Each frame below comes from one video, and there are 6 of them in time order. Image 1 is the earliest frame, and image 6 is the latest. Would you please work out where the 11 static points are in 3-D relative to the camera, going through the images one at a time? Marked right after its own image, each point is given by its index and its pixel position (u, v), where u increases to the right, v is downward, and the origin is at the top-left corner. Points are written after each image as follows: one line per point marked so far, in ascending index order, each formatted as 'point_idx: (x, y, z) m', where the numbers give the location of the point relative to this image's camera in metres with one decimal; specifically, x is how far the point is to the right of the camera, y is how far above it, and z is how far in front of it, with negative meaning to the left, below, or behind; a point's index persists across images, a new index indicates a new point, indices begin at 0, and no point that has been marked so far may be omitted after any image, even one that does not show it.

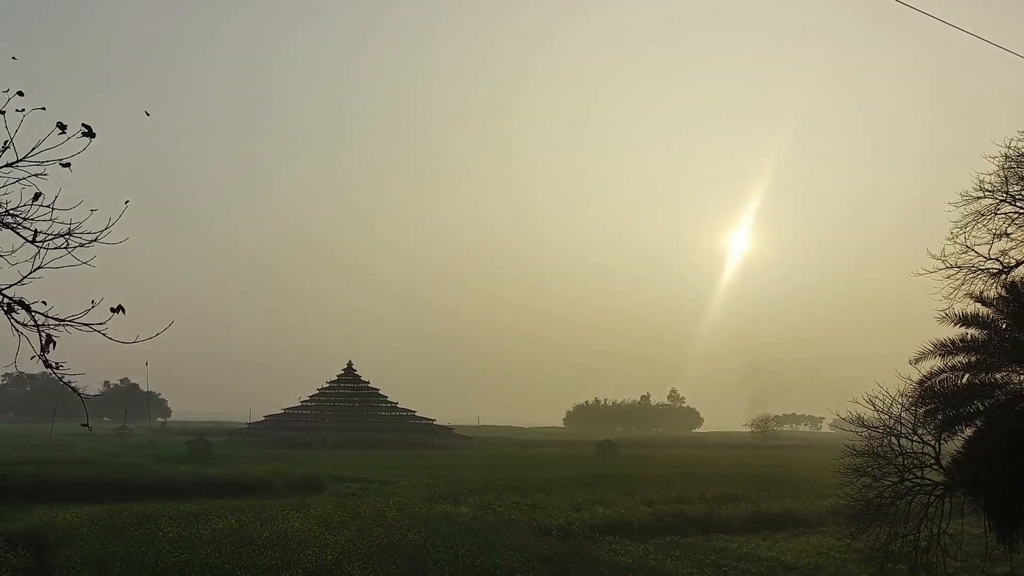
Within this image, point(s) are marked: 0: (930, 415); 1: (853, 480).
0: (+5.2, -1.6, +11.5) m
1: (+4.6, -2.6, +12.6) m
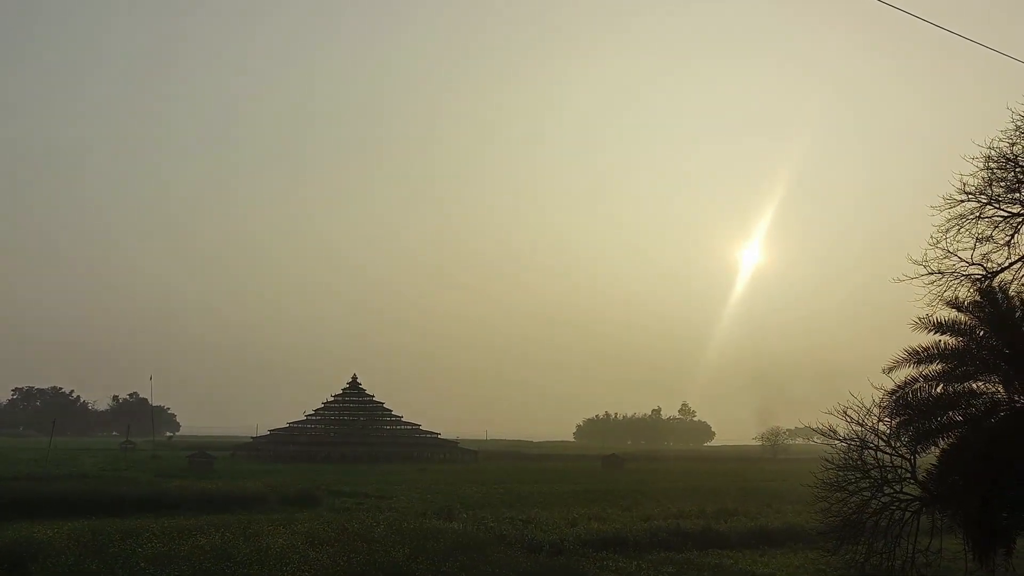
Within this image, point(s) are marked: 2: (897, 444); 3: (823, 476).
0: (+4.7, -1.7, +11.0) m
1: (+4.1, -2.7, +12.1) m
2: (+4.6, -1.9, +11.2) m
3: (+4.3, -2.6, +12.7) m
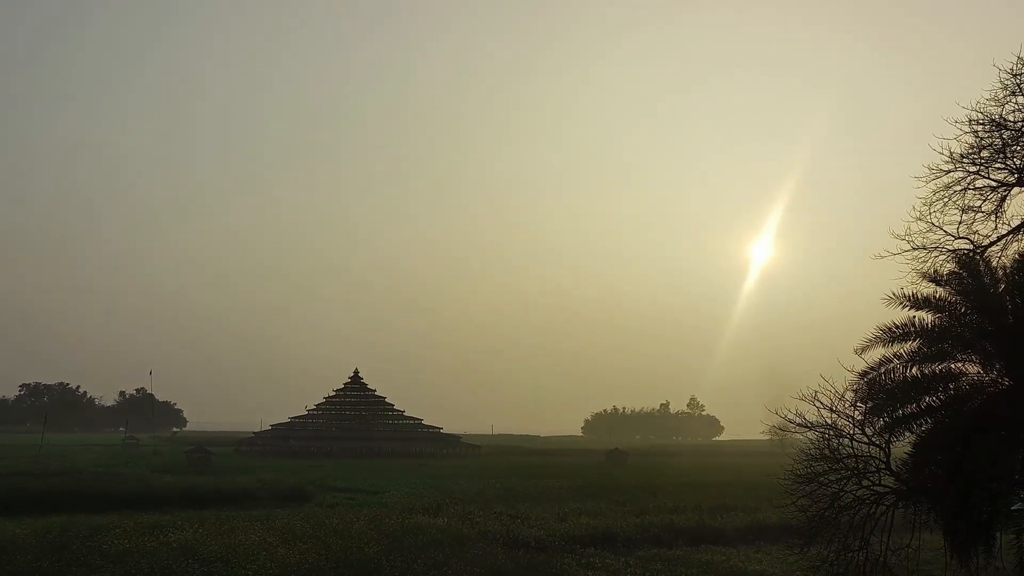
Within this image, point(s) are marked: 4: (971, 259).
0: (+4.0, -1.4, +10.0) m
1: (+3.4, -2.4, +11.1) m
2: (+3.9, -1.6, +10.2) m
3: (+3.6, -2.3, +11.8) m
4: (+4.9, +0.3, +9.9) m
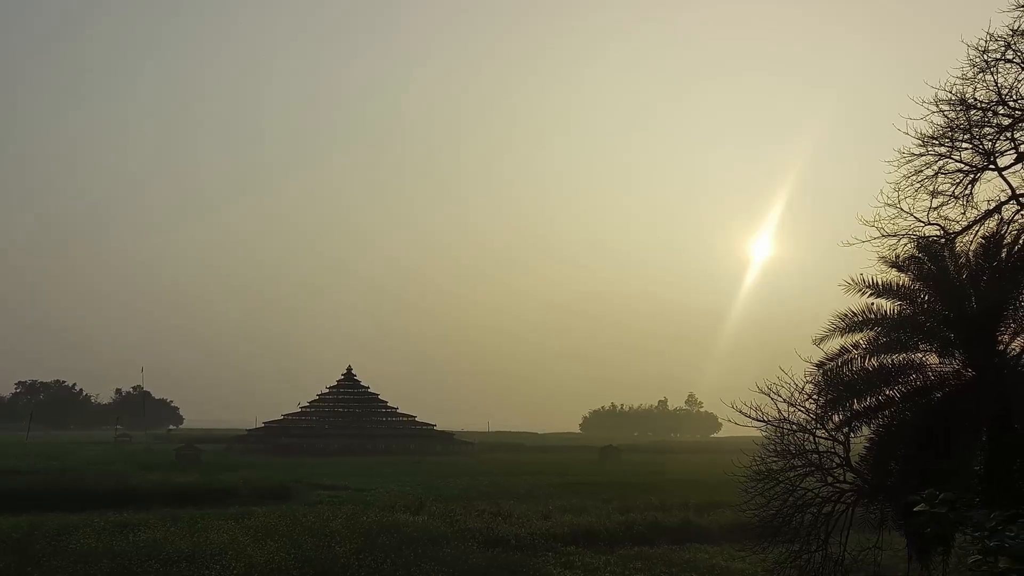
0: (+3.3, -1.2, +9.5) m
1: (+2.8, -2.3, +10.6) m
2: (+3.3, -1.5, +9.7) m
3: (+3.0, -2.2, +11.3) m
4: (+4.3, +0.4, +9.4) m
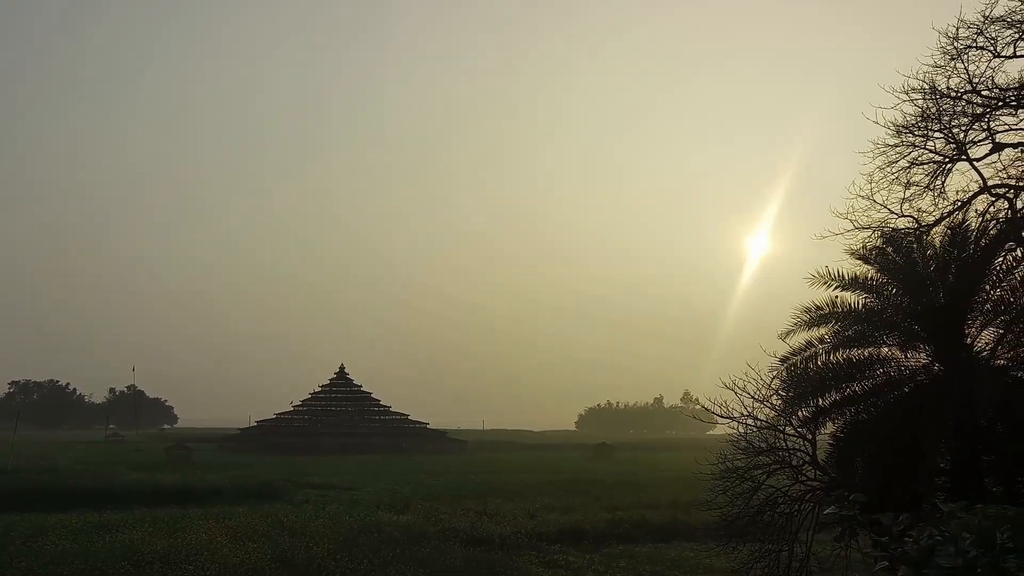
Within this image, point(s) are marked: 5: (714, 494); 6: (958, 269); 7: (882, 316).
0: (+2.9, -1.1, +9.2) m
1: (+2.4, -2.2, +10.4) m
2: (+2.9, -1.4, +9.5) m
3: (+2.6, -2.1, +11.0) m
4: (+3.9, +0.5, +9.1) m
5: (+2.3, -2.3, +10.2) m
6: (+4.1, +0.2, +8.5) m
7: (+3.6, -0.3, +8.9) m
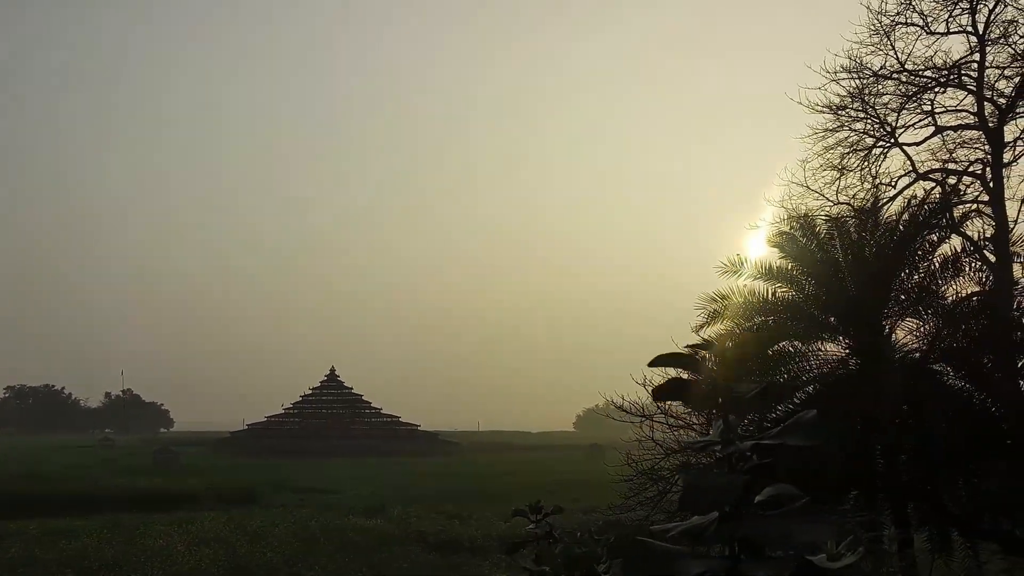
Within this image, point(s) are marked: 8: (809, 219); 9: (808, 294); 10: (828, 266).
0: (+2.0, -1.1, +8.7) m
1: (+1.4, -2.1, +9.8) m
2: (+1.9, -1.3, +8.9) m
3: (+1.6, -2.0, +10.5) m
4: (+2.9, +0.6, +8.6) m
5: (+1.3, -2.2, +9.6) m
6: (+3.2, +0.3, +8.0) m
7: (+2.6, -0.2, +8.4) m
8: (+2.9, +0.7, +8.9) m
9: (+2.7, 0.0, +8.4) m
10: (+2.8, +0.3, +8.2) m
